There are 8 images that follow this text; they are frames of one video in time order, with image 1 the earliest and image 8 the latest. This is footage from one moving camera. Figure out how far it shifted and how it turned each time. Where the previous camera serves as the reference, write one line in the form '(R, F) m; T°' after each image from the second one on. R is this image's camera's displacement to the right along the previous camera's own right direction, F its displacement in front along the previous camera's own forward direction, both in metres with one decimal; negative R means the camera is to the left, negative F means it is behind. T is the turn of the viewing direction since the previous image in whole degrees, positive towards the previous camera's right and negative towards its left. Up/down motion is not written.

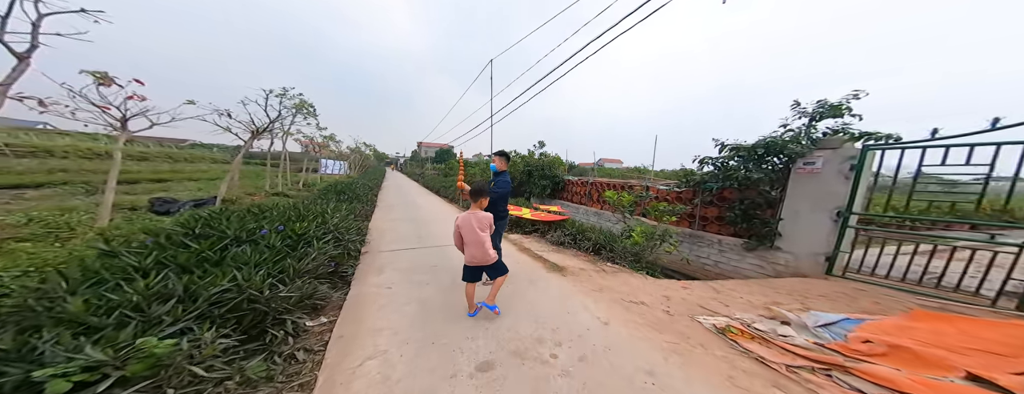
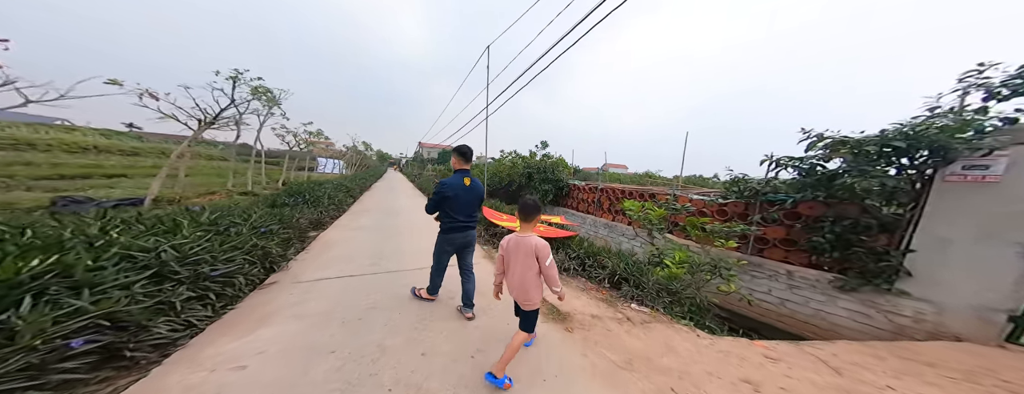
(+0.2, +1.2) m; -1°
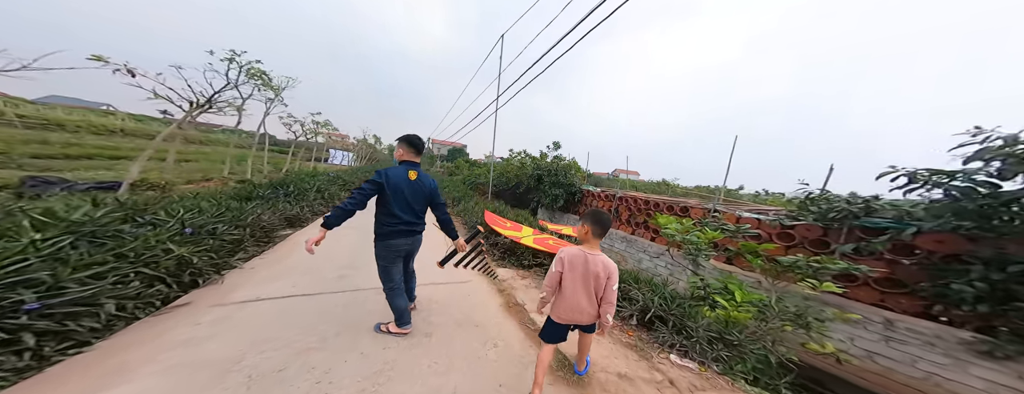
(+0.1, +0.7) m; -2°
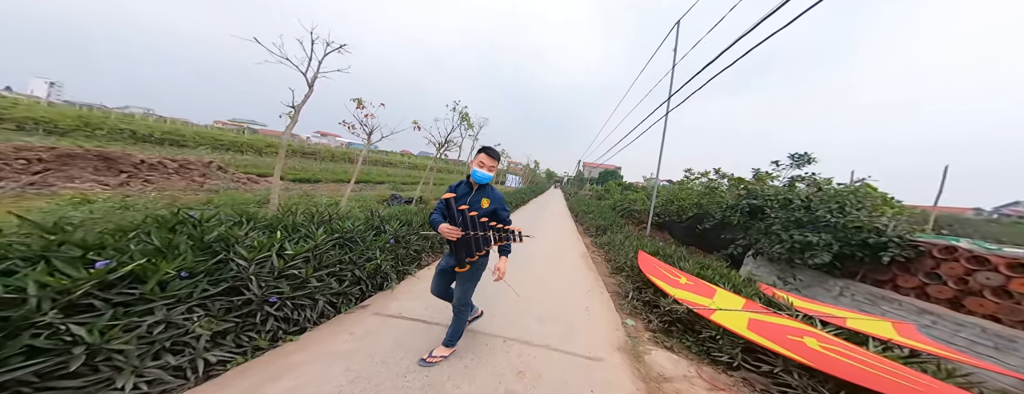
(+0.2, +0.9) m; -42°
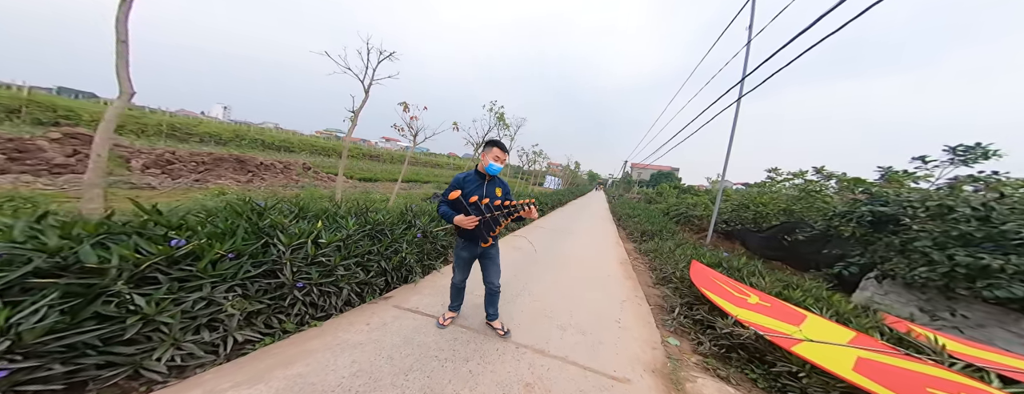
(+0.2, +0.2) m; -10°
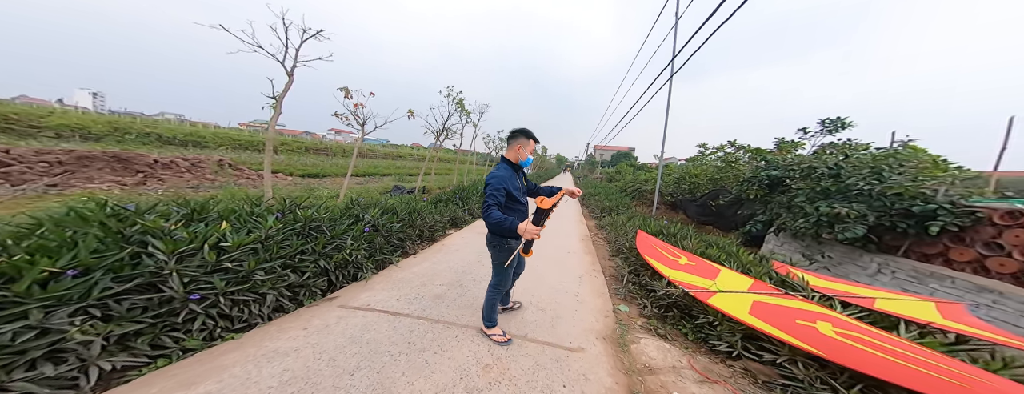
(+0.2, 0.0) m; +7°
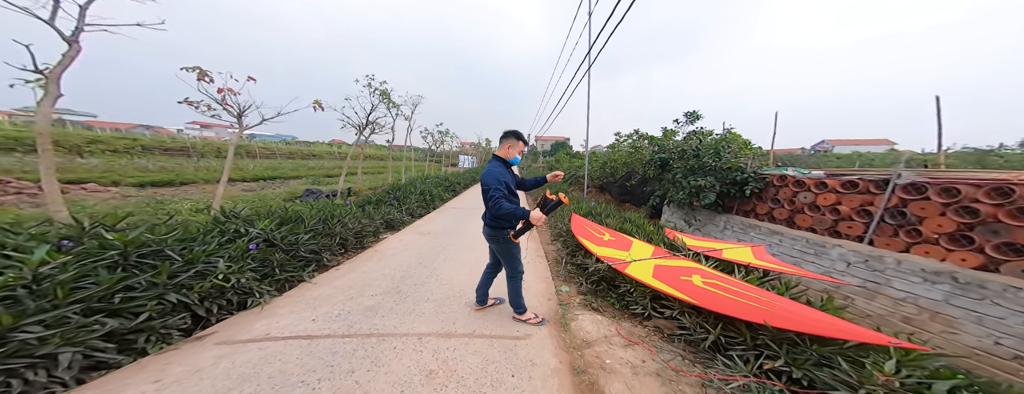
(+0.1, 0.0) m; +12°
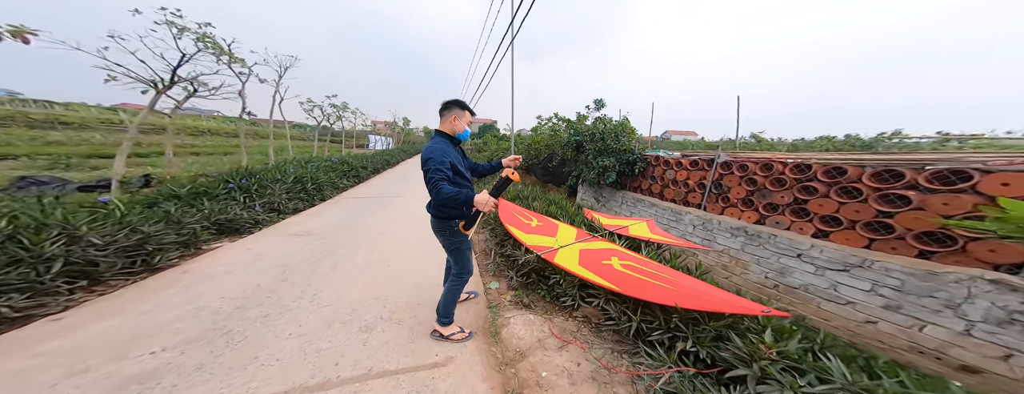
(+0.1, +0.4) m; +17°
